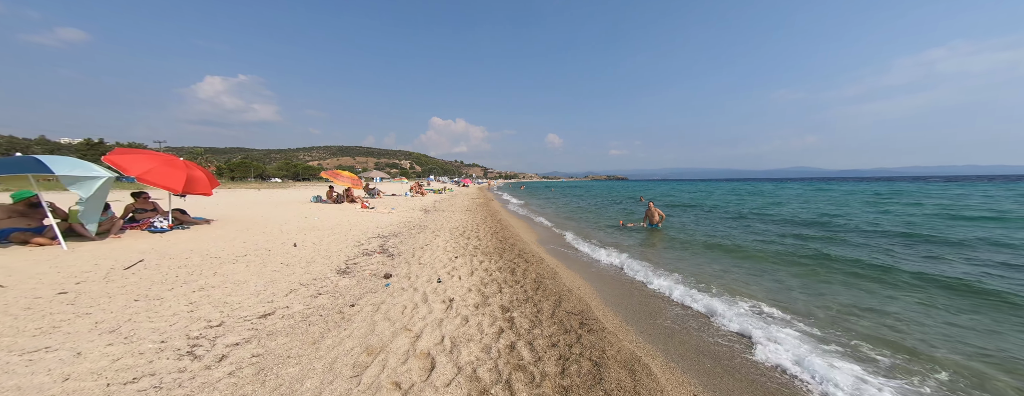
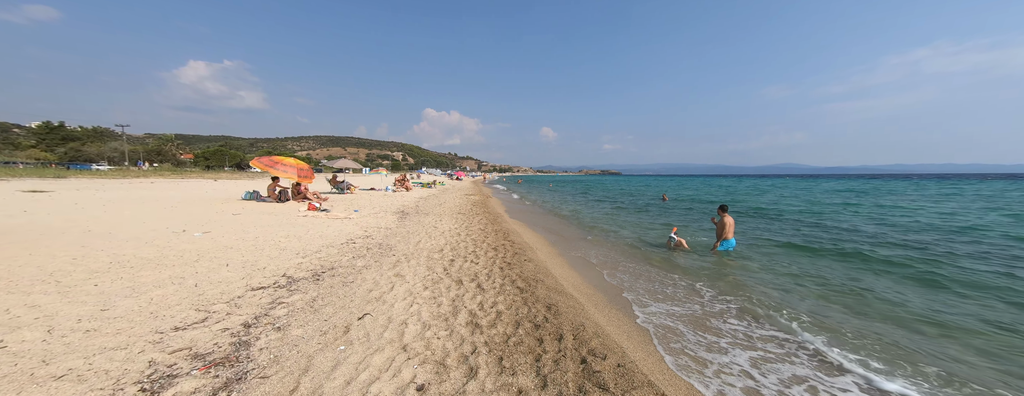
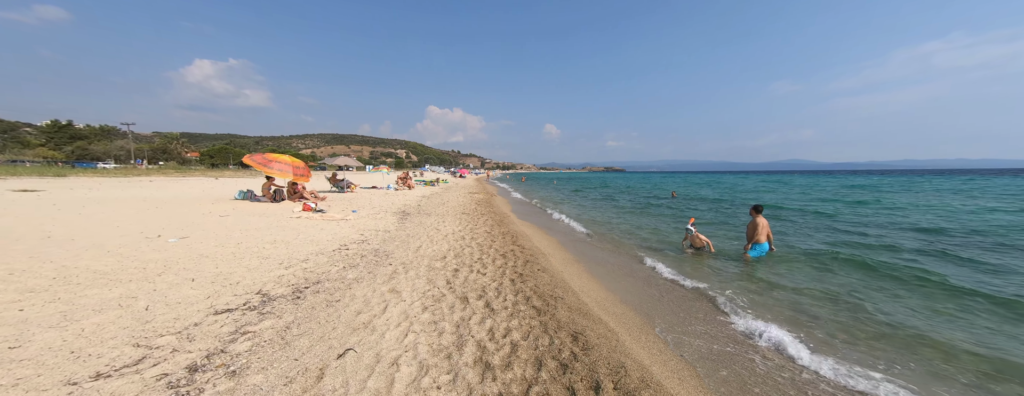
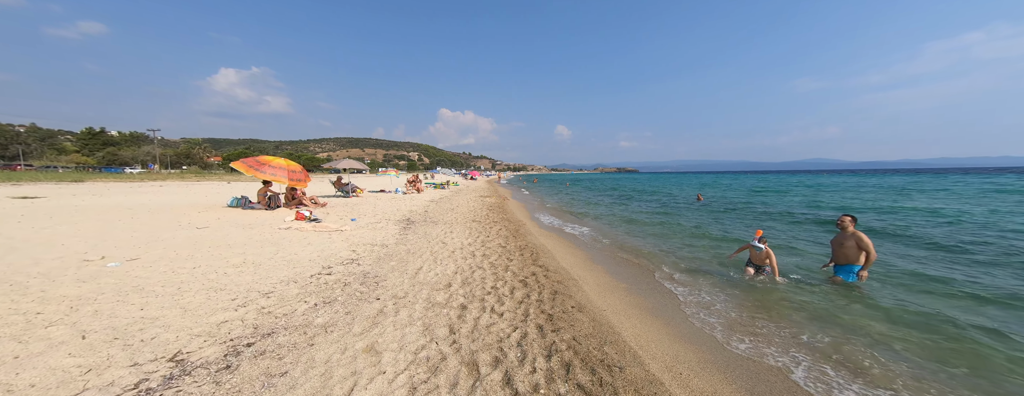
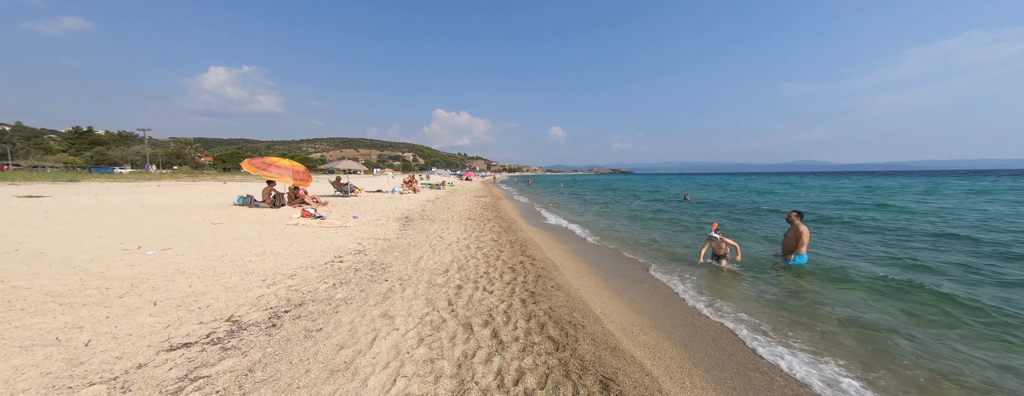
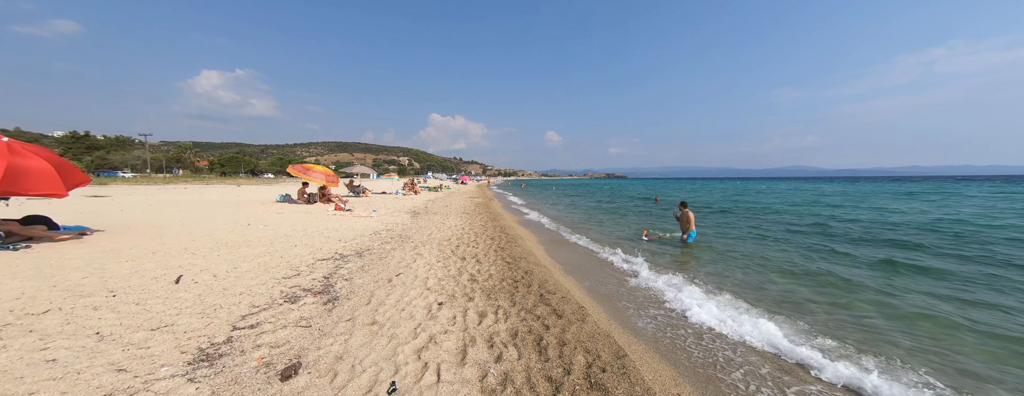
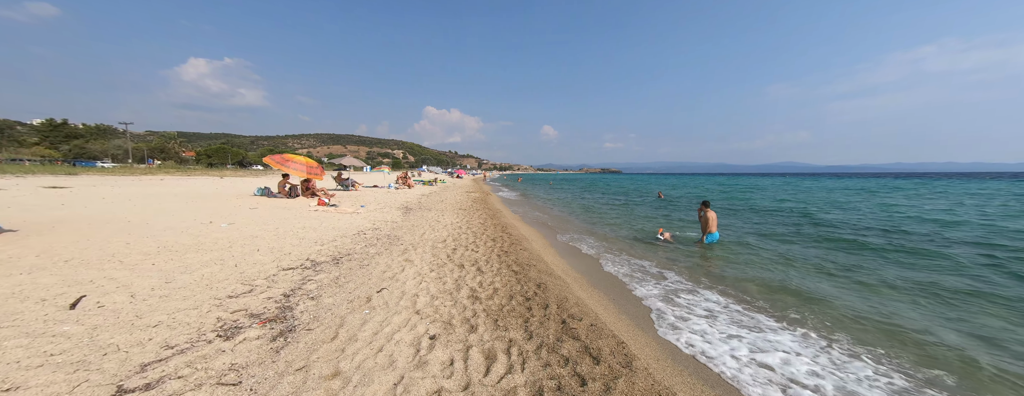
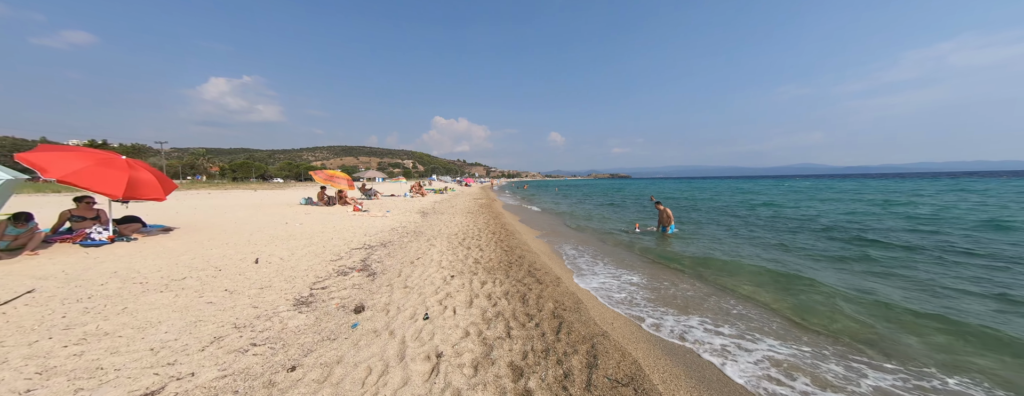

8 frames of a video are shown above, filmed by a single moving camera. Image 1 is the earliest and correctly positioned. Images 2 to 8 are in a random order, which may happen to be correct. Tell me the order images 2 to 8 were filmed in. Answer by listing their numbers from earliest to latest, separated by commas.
8, 6, 7, 2, 3, 5, 4
